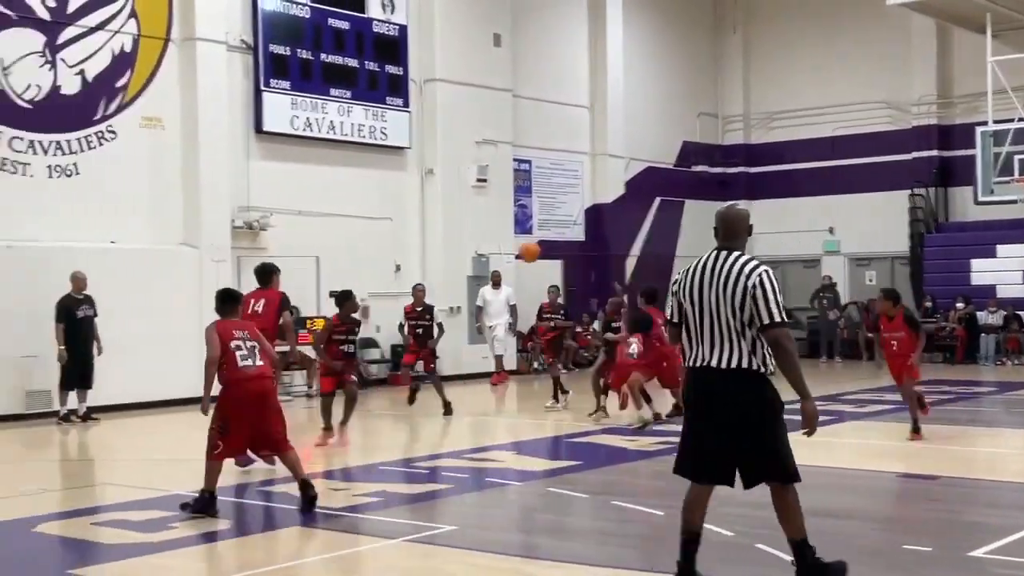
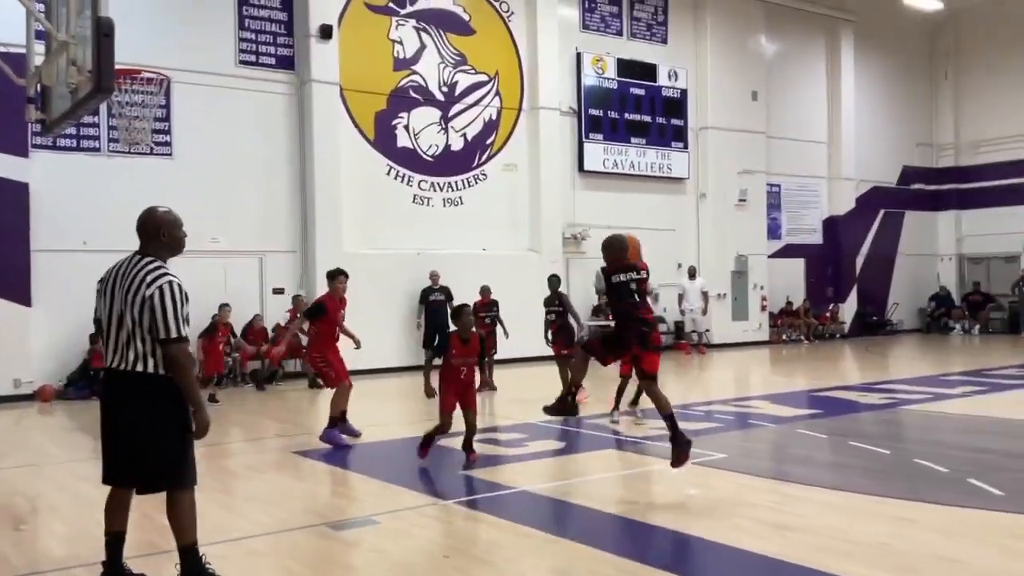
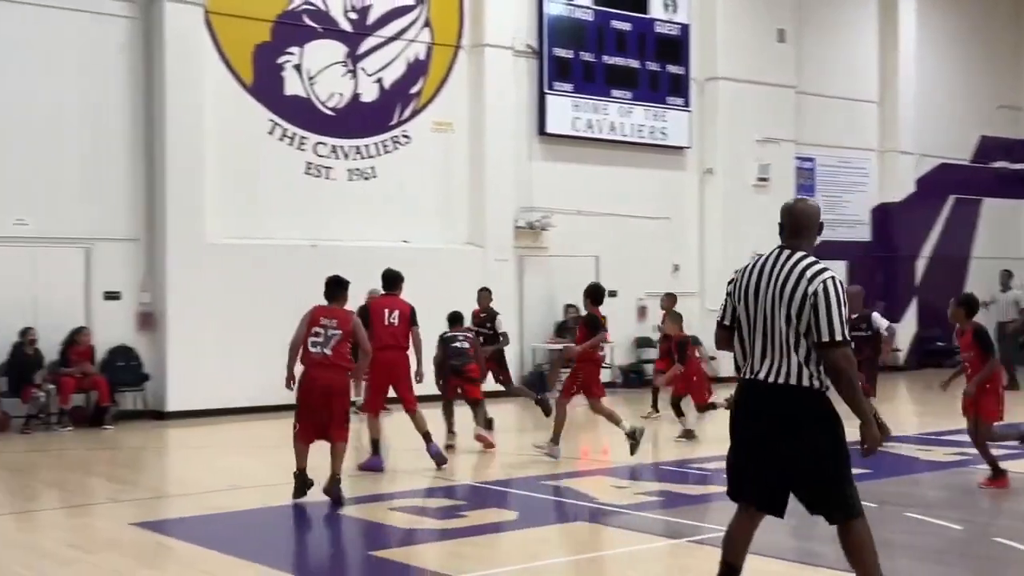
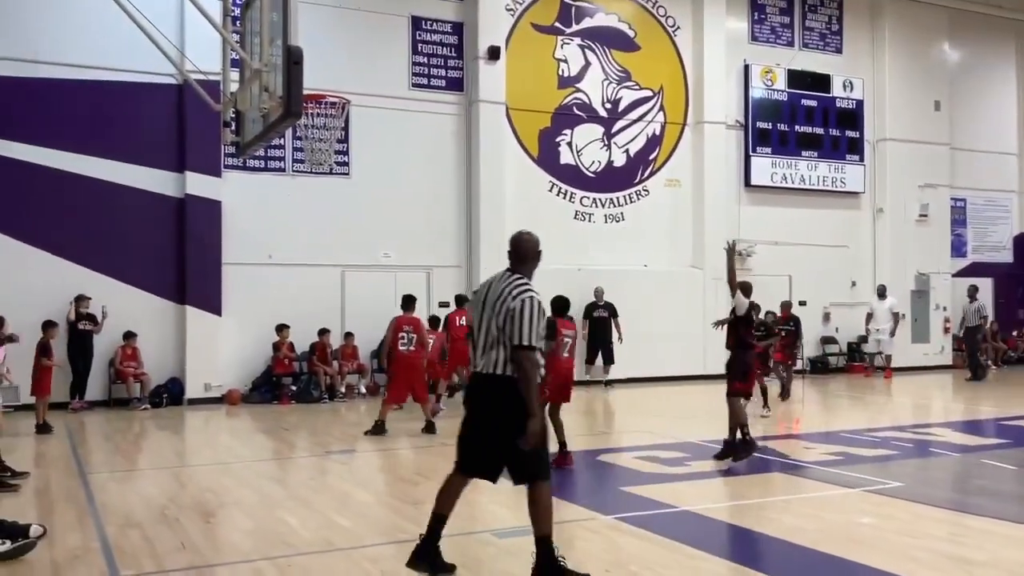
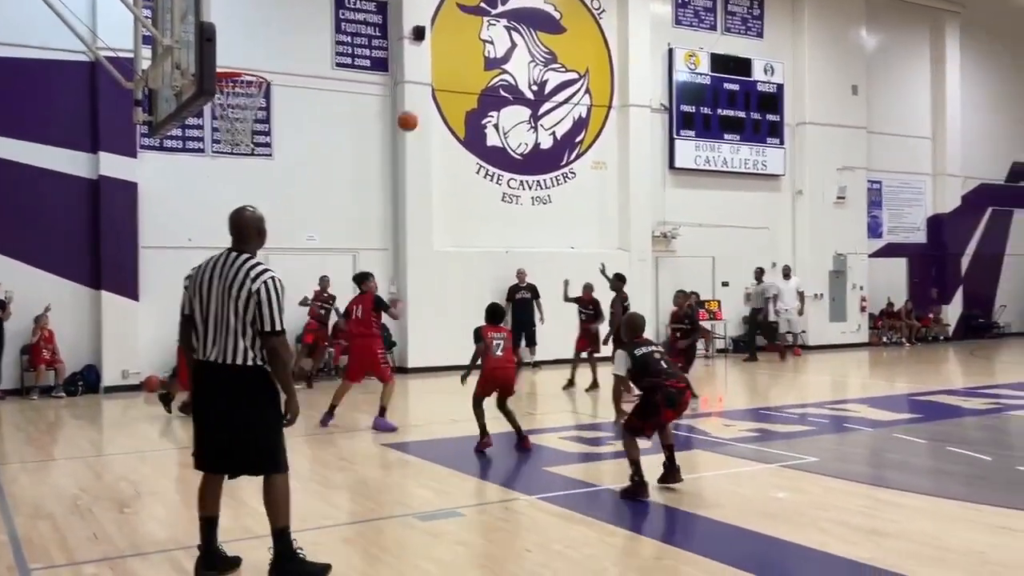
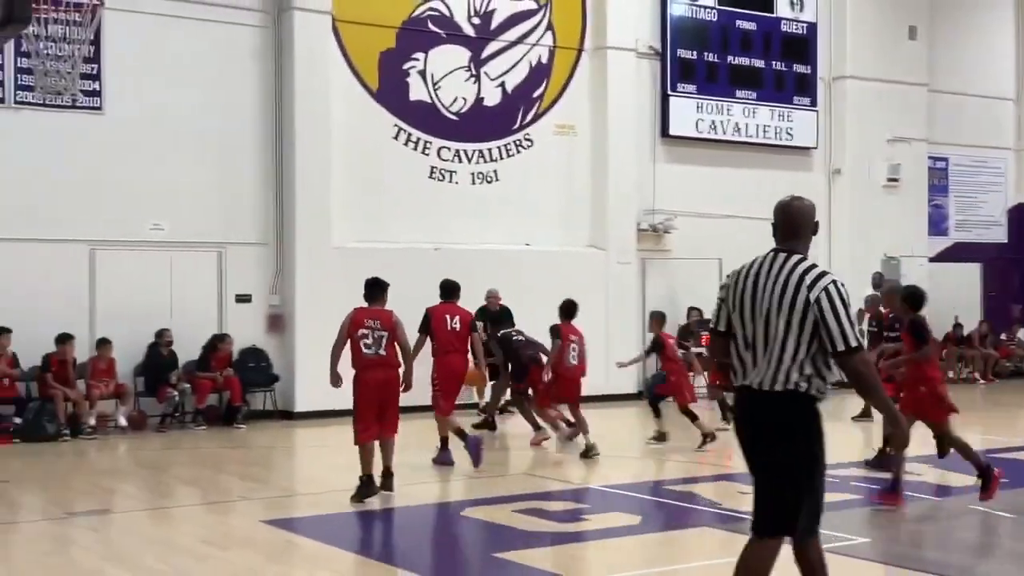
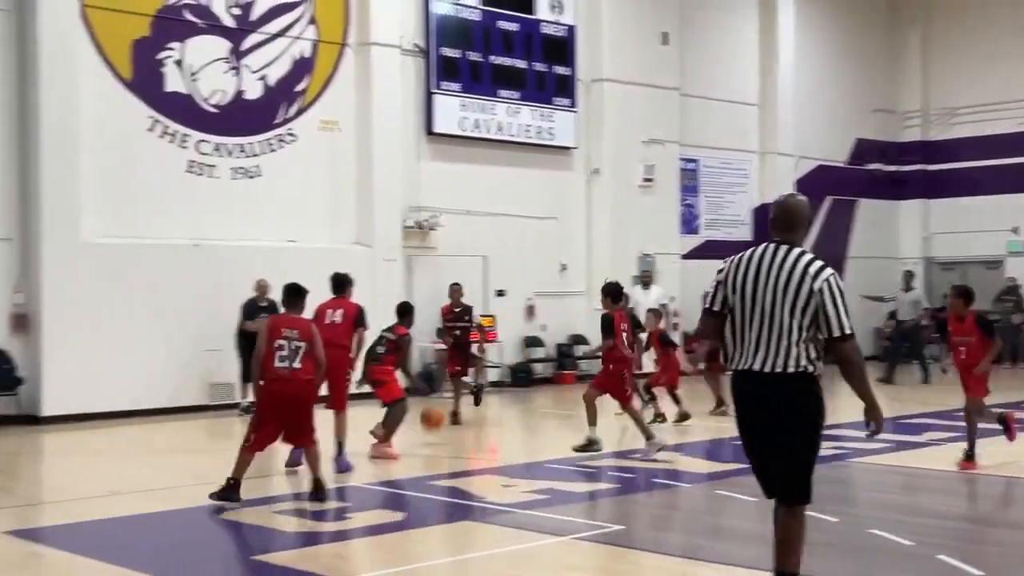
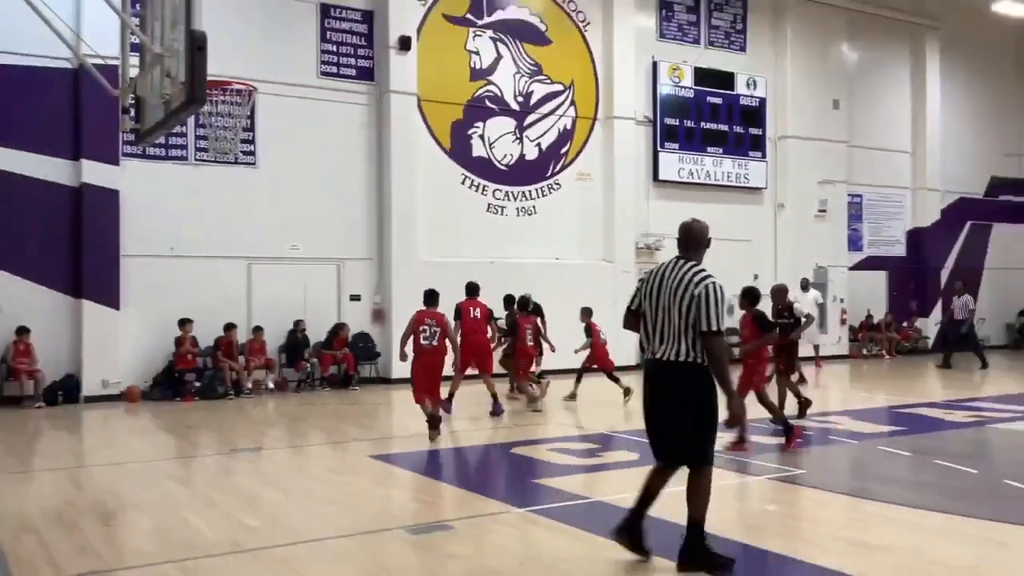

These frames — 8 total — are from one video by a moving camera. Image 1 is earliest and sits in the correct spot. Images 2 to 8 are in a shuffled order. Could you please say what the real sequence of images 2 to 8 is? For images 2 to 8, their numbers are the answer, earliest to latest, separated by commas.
7, 3, 6, 8, 4, 5, 2
